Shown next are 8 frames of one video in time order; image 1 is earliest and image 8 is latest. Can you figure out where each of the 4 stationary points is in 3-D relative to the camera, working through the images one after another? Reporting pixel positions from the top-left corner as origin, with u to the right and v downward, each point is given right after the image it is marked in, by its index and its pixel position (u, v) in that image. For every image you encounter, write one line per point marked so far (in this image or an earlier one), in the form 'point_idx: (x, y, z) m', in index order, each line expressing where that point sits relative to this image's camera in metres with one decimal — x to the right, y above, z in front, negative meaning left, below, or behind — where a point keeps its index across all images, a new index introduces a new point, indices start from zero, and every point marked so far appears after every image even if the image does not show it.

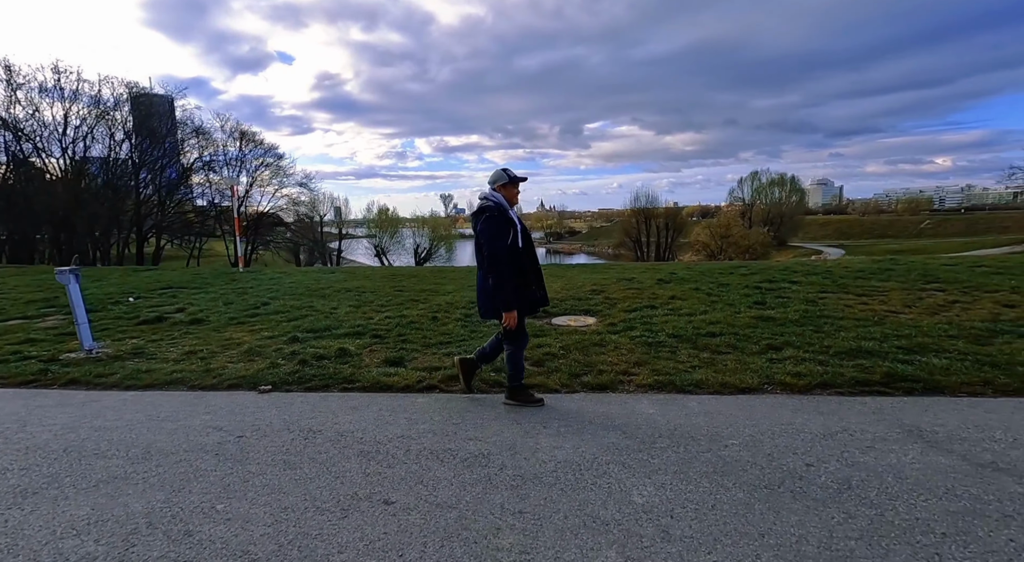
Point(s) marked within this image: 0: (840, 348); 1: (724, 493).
0: (+3.2, -0.7, +5.4) m
1: (+0.9, -0.9, +2.3) m
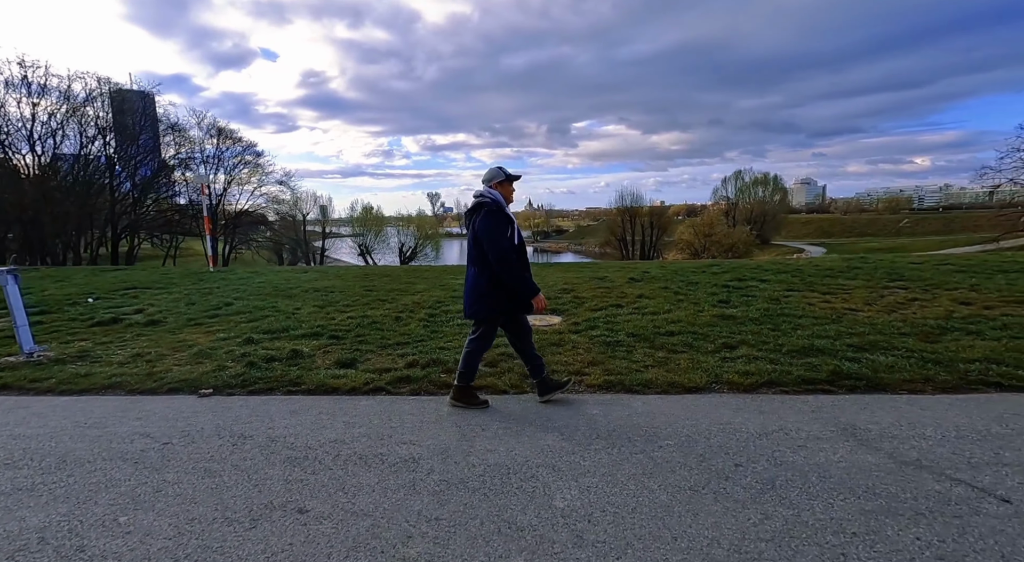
0: (+2.8, -0.6, +5.5) m
1: (+0.6, -0.9, +2.3) m
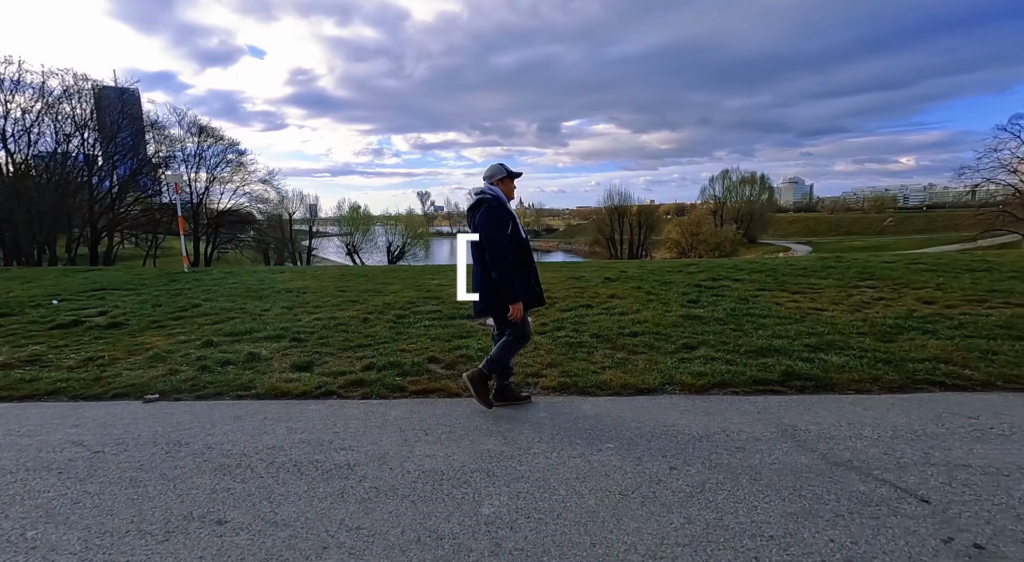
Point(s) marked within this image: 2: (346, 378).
0: (+2.4, -0.7, +5.5) m
1: (+0.3, -0.9, +2.3) m
2: (-1.4, -0.8, +4.5) m
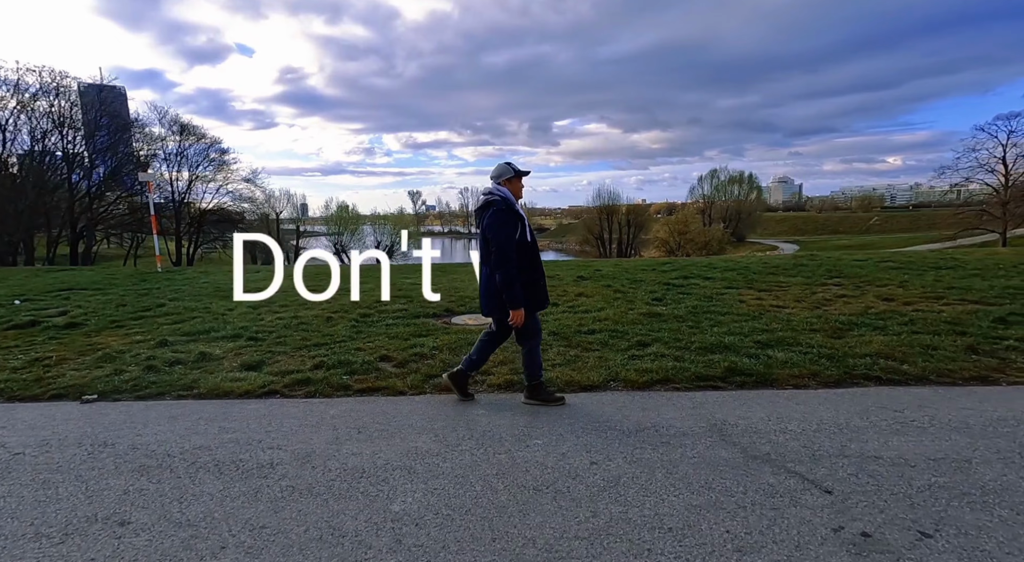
0: (+1.9, -0.6, +5.6) m
1: (-0.1, -0.9, +2.3) m
2: (-1.8, -0.8, +4.5) m
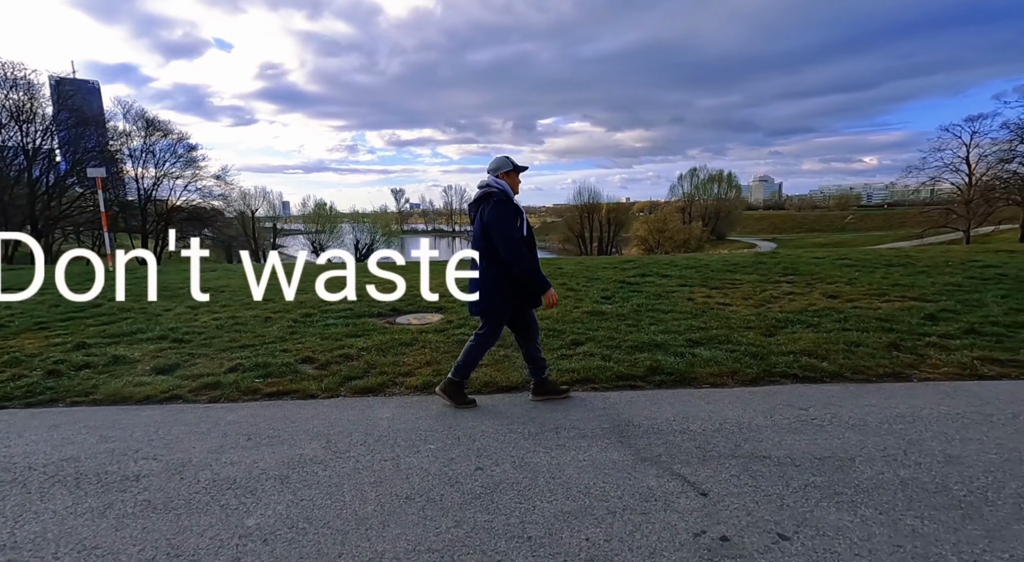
0: (+1.2, -0.6, +5.6) m
1: (-0.6, -0.9, +2.2) m
2: (-2.4, -0.8, +4.3) m
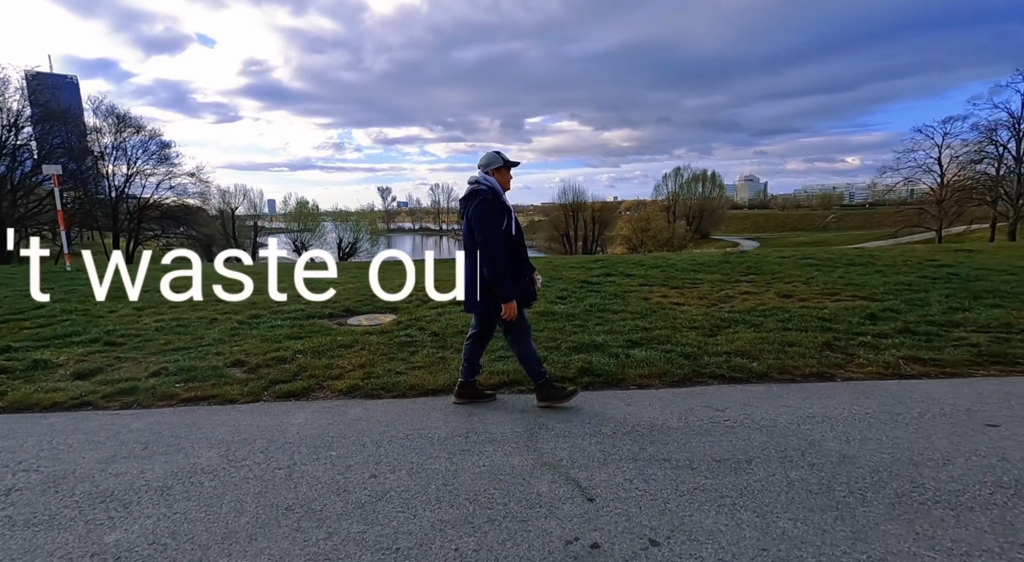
0: (+0.6, -0.6, +5.6) m
1: (-1.1, -0.9, +2.1) m
2: (-3.0, -0.8, +4.1) m
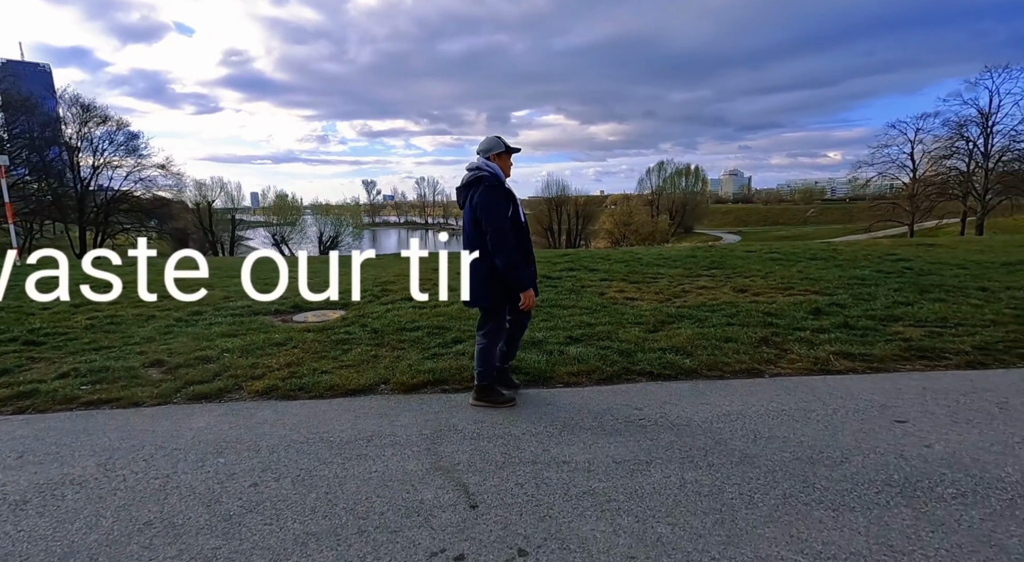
0: (0.0, -0.6, +5.5) m
1: (-1.6, -0.9, +2.0) m
2: (-3.5, -0.8, +3.9) m
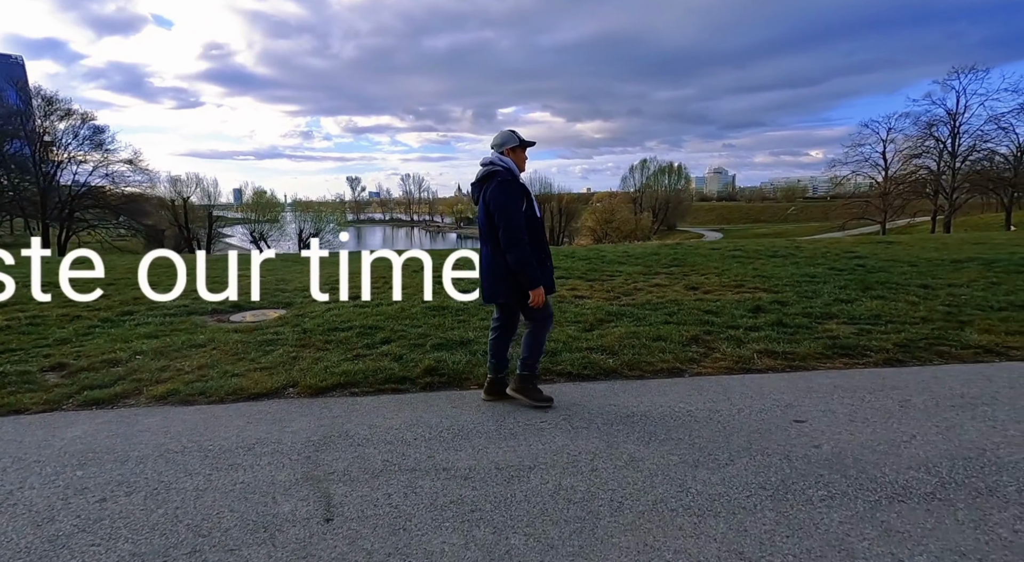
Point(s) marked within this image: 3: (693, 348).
0: (-0.7, -0.6, +5.4) m
1: (-2.1, -0.9, +1.8) m
2: (-4.1, -0.8, +3.7) m
3: (+1.7, -0.6, +5.2) m
